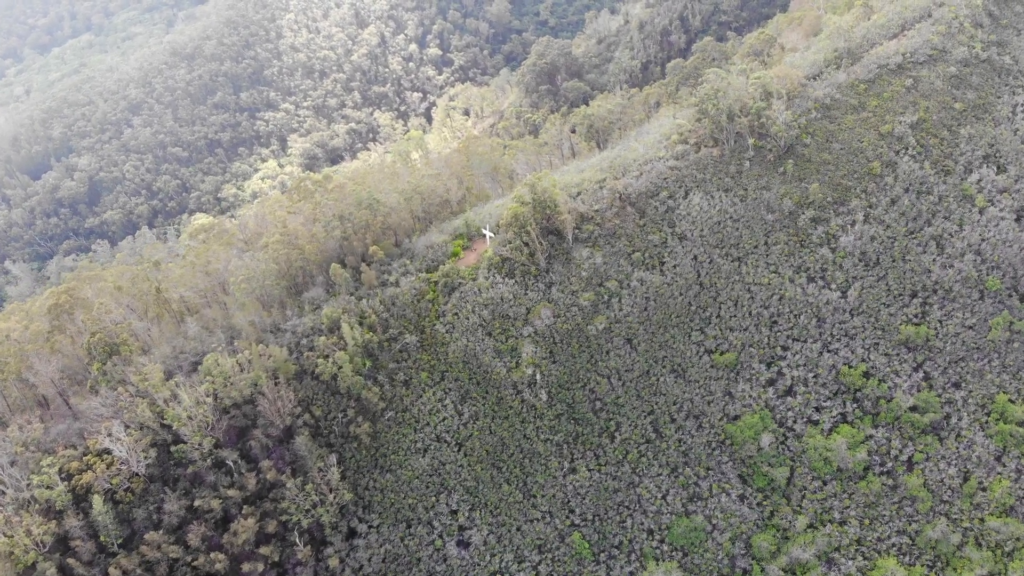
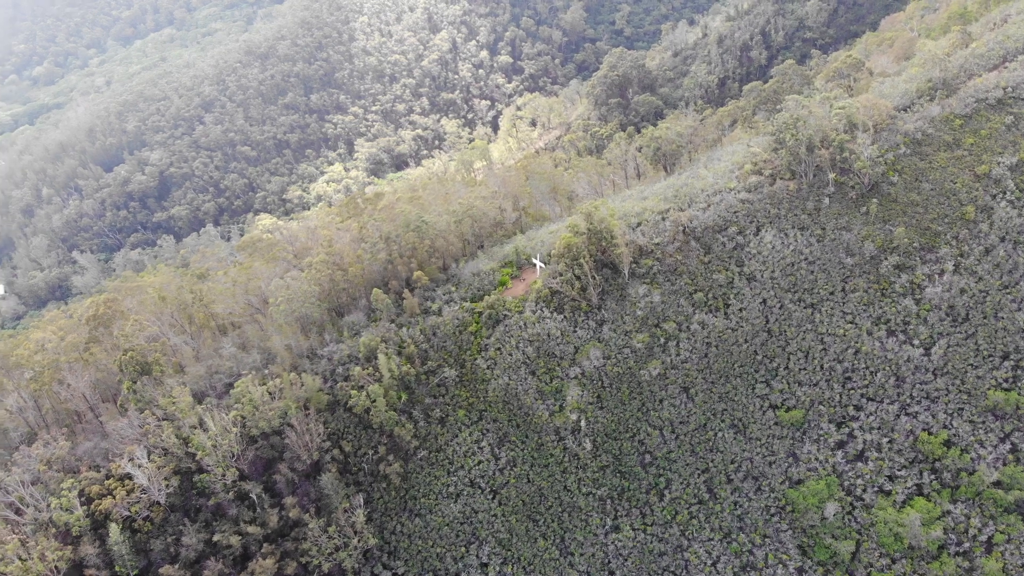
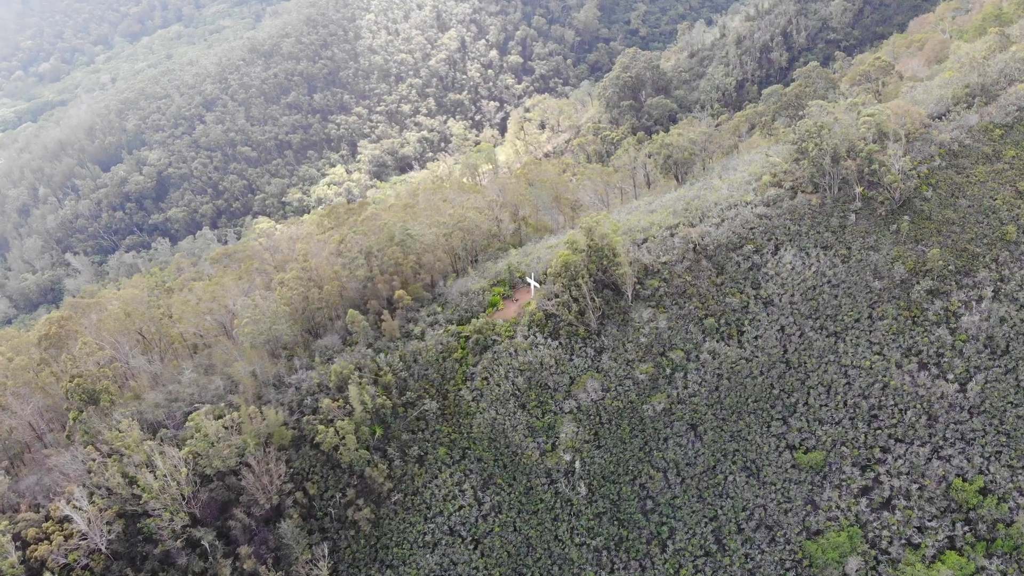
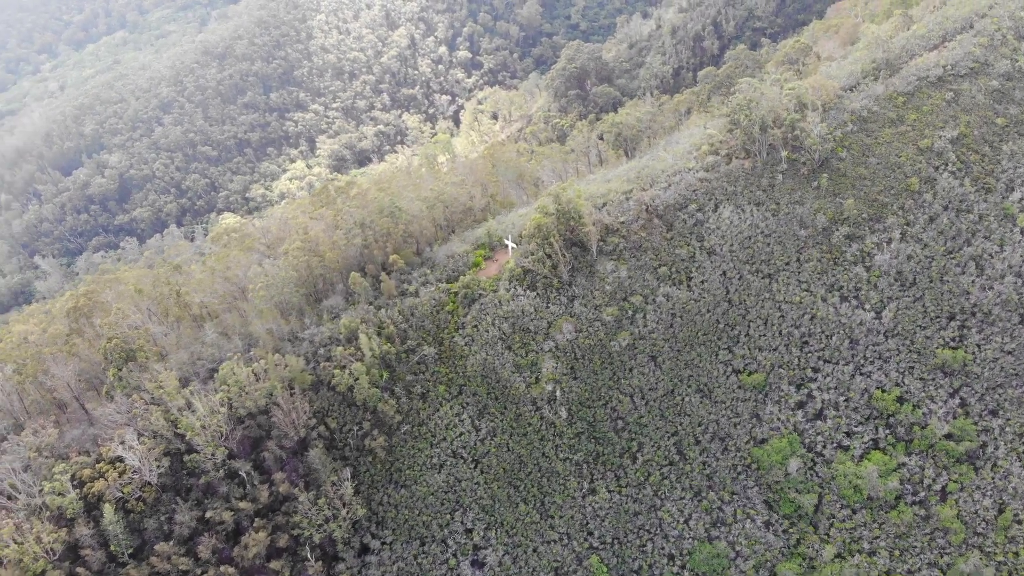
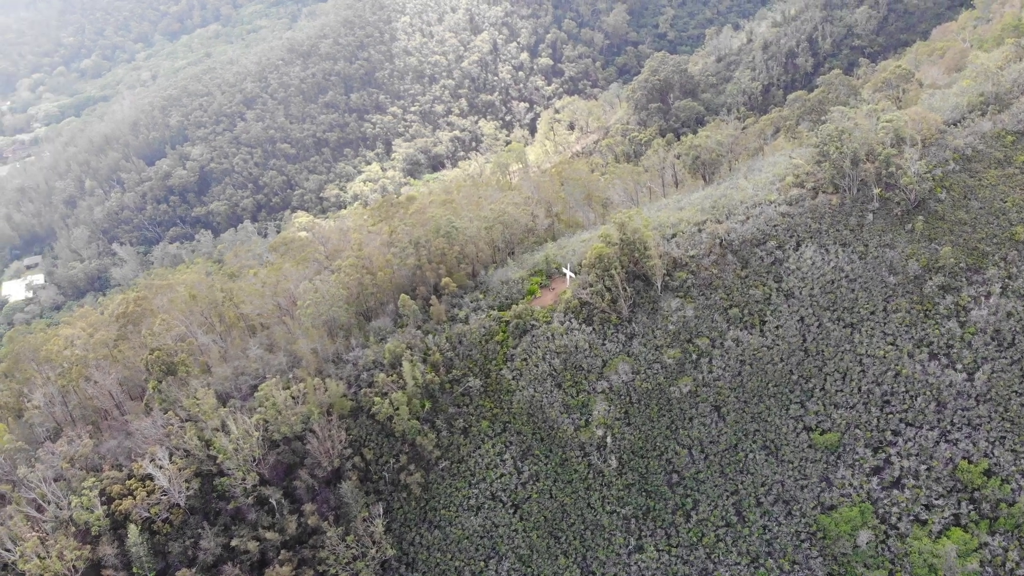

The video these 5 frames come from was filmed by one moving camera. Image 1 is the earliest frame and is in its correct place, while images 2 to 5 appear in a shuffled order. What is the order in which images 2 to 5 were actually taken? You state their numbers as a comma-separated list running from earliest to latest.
4, 2, 5, 3
